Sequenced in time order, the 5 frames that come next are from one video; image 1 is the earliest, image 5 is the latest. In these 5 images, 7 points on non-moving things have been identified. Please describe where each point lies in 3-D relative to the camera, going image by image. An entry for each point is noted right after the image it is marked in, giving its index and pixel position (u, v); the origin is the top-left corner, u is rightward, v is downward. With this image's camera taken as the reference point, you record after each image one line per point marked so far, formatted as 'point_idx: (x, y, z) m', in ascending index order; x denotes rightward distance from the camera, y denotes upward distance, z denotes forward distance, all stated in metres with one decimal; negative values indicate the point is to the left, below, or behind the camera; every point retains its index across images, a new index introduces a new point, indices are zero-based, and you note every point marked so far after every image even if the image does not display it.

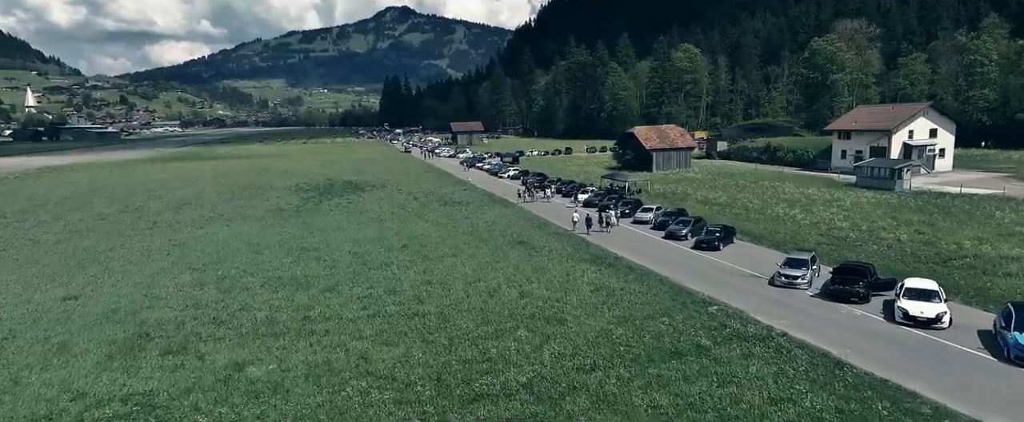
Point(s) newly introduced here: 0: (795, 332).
0: (+8.5, -3.6, +19.4) m
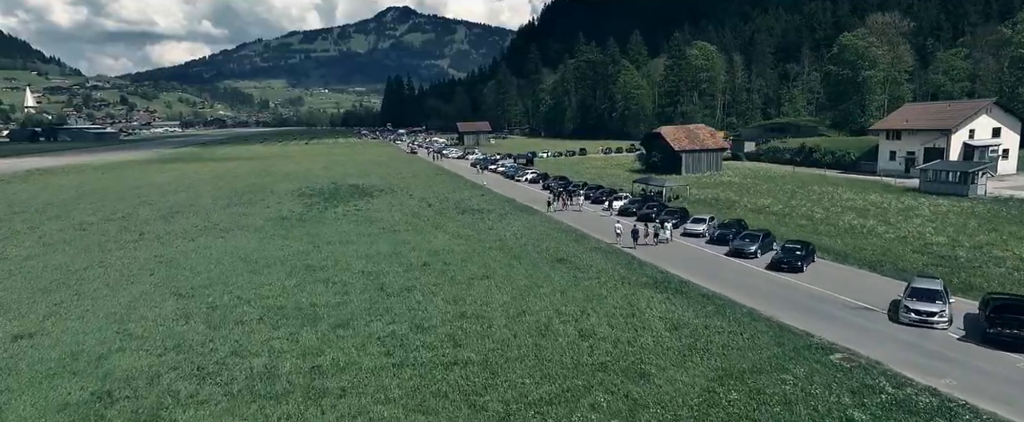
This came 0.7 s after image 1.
0: (+10.3, -4.2, +14.5) m
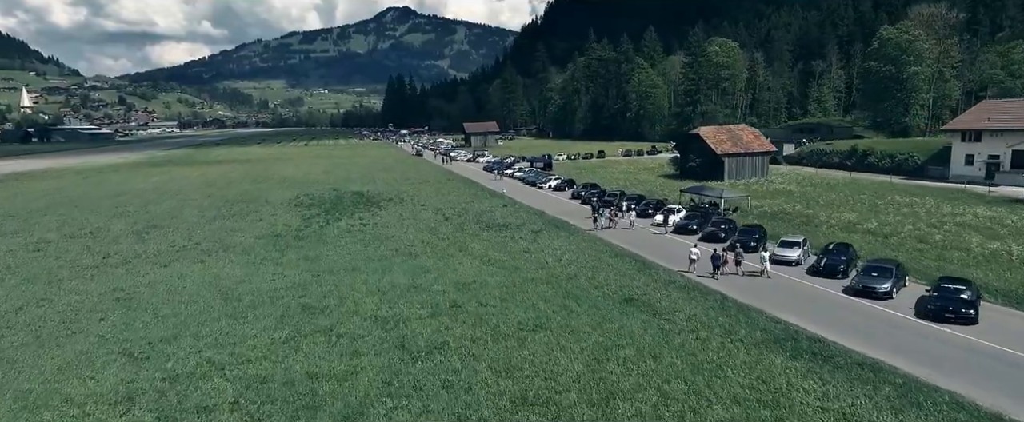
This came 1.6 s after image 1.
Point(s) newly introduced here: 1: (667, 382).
0: (+12.4, -5.1, +7.5) m
1: (+4.0, -4.4, +16.5) m
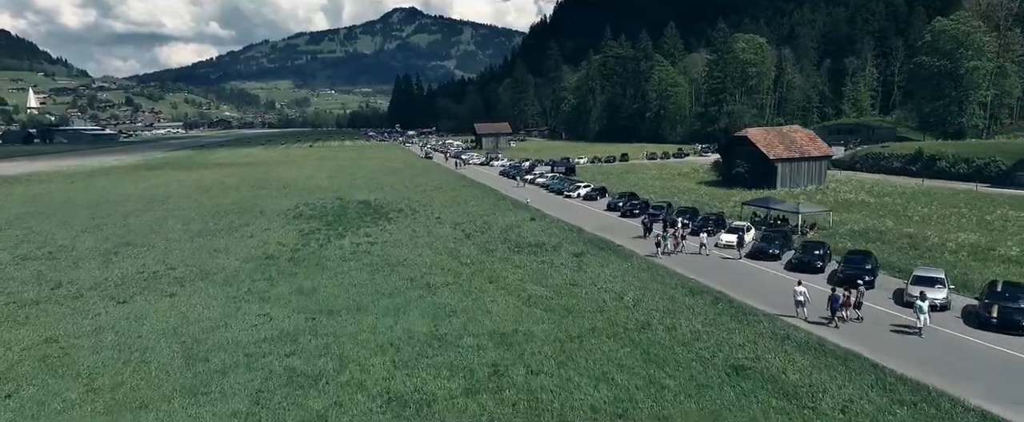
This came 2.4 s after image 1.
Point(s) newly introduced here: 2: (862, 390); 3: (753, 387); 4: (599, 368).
0: (+13.9, -6.0, +0.6) m
1: (+5.6, -5.3, +9.8) m
2: (+8.4, -4.3, +15.4) m
3: (+6.0, -4.4, +16.0) m
4: (+2.5, -4.3, +18.0) m
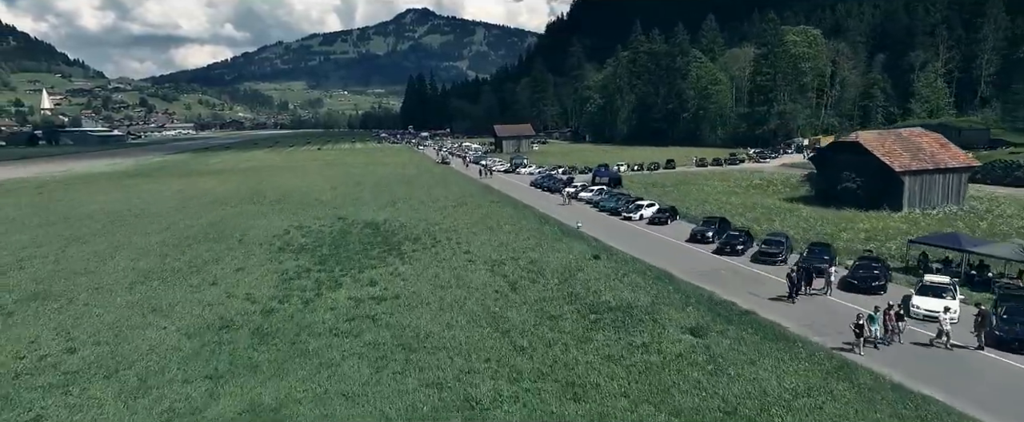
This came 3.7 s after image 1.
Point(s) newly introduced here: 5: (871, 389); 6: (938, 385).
0: (+16.0, -7.7, -11.4) m
1: (+7.8, -7.0, -2.1) m
2: (+10.7, -6.0, +3.5) m
3: (+8.3, -6.1, +4.1) m
4: (+4.8, -6.0, +6.2) m
5: (+8.8, -4.3, +15.6) m
6: (+10.4, -4.2, +16.0) m
